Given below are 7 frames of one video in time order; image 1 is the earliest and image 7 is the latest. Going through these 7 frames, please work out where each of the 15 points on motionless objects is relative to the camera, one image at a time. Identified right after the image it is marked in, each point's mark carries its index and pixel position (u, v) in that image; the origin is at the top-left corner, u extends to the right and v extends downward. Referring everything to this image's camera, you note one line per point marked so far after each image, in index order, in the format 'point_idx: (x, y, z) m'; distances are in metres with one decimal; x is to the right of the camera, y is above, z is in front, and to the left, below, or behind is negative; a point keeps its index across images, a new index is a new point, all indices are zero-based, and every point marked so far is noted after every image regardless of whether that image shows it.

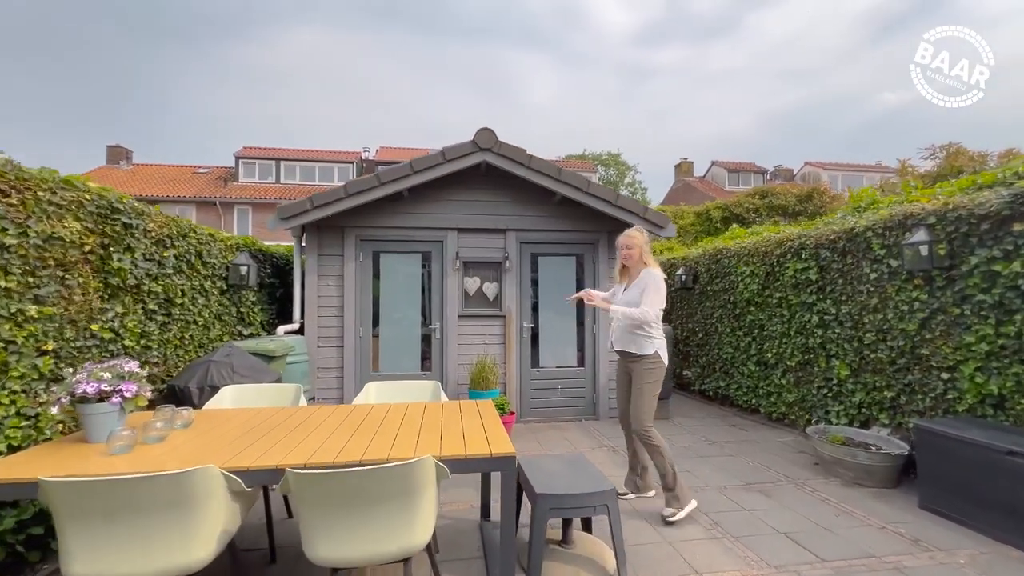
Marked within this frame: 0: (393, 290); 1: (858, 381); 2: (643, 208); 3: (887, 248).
0: (-1.3, 0.0, +5.1) m
1: (+3.0, -0.8, +3.9) m
2: (+1.4, +0.9, +4.9) m
3: (+3.0, +0.3, +3.6) m
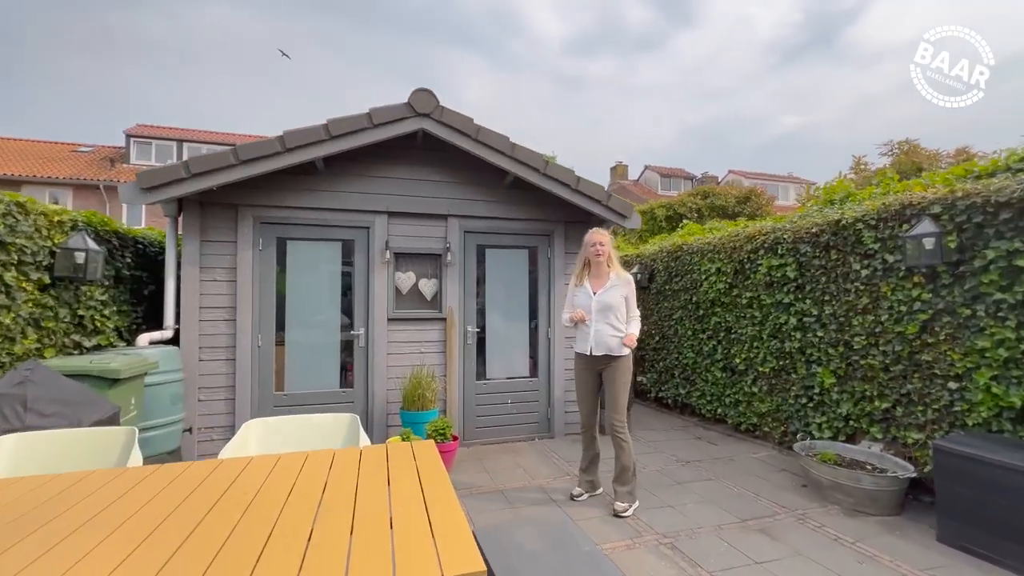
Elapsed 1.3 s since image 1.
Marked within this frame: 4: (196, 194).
0: (-1.9, 0.0, +4.0) m
1: (+2.6, -0.8, +3.5) m
2: (+0.9, +0.9, +4.3) m
3: (+2.6, +0.3, +3.2) m
4: (-2.6, +0.8, +3.7) m
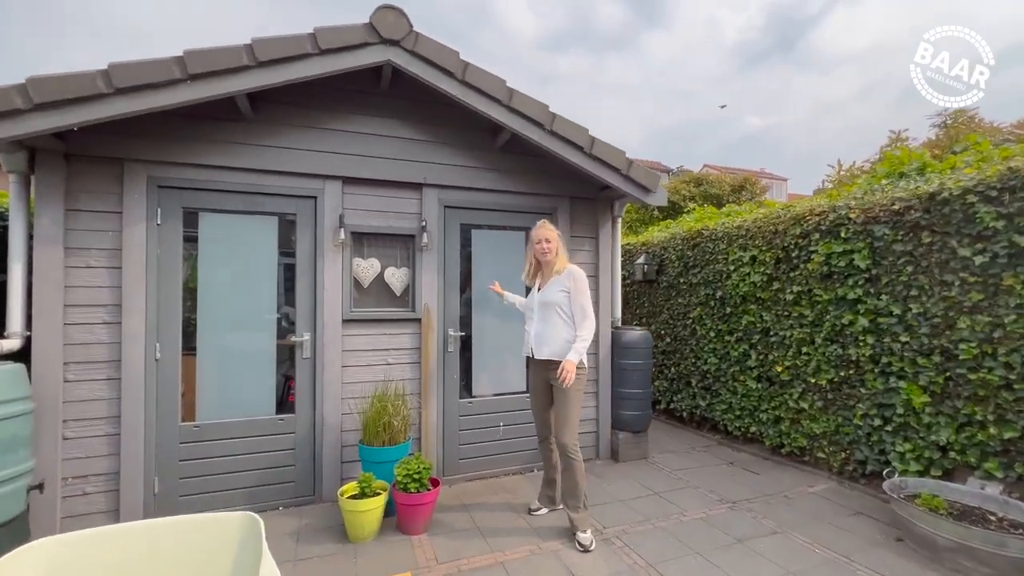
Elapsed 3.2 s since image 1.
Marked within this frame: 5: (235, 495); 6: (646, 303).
0: (-1.9, +0.1, +2.9) m
1: (+2.6, -0.7, +2.7) m
2: (+0.9, +1.0, +3.4) m
3: (+2.7, +0.4, +2.4) m
4: (-2.6, +0.8, +2.5) m
5: (-1.8, -1.3, +2.9) m
6: (+1.6, -0.2, +5.4) m
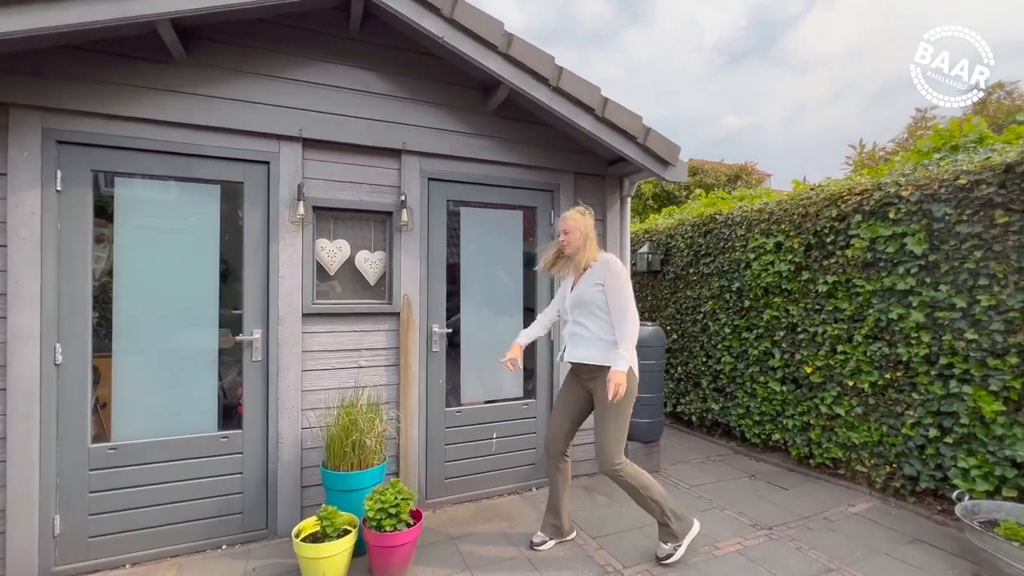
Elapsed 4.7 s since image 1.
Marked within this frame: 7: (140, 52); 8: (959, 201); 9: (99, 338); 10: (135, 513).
0: (-1.9, +0.1, +2.3) m
1: (+2.6, -0.7, +2.3) m
2: (+0.8, +1.0, +2.9) m
3: (+2.7, +0.4, +2.0) m
4: (-2.5, +0.9, +1.9) m
5: (-1.8, -1.3, +2.3) m
6: (+1.5, -0.1, +4.9) m
7: (-1.9, +1.2, +2.3) m
8: (+2.5, +0.5, +2.5) m
9: (-2.1, -0.3, +2.3) m
10: (-1.9, -1.1, +2.3) m
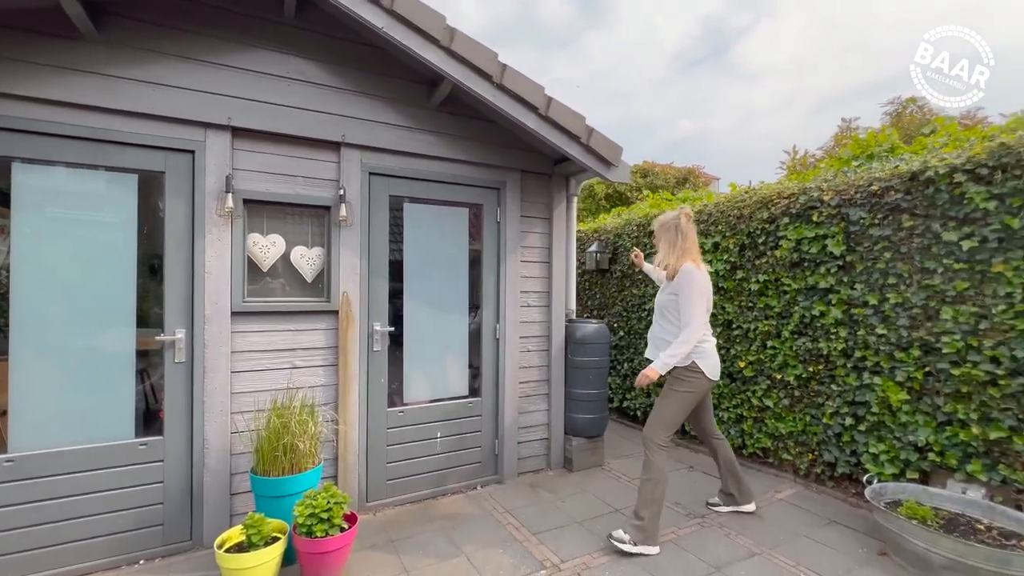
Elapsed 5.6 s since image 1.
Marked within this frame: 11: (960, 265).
0: (-2.2, +0.2, +2.2) m
1: (+2.3, -0.7, +2.5) m
2: (+0.5, +1.0, +2.9) m
3: (+2.4, +0.4, +2.2) m
4: (-2.8, +0.9, +1.6) m
5: (-2.1, -1.3, +2.2) m
6: (+1.0, -0.1, +5.0) m
7: (-2.2, +1.2, +2.1) m
8: (+2.1, +0.5, +2.7) m
9: (-2.4, -0.2, +2.1) m
10: (-2.2, -1.1, +2.1) m
11: (+2.3, +0.1, +2.3) m
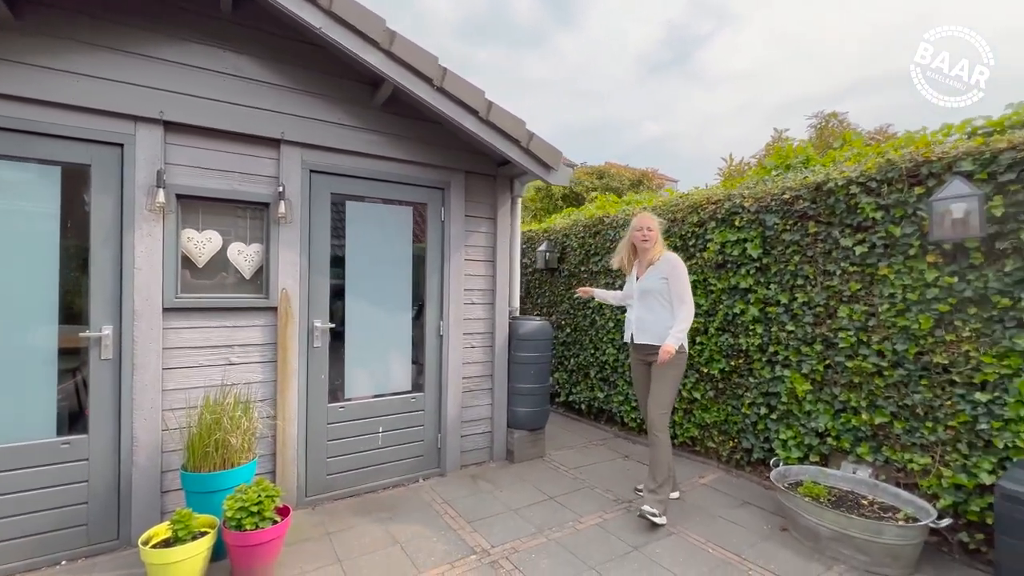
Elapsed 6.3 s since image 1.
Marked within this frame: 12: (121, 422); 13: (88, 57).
0: (-2.5, +0.2, +2.1) m
1: (+1.9, -0.7, +2.8) m
2: (+0.1, +1.1, +3.0) m
3: (+2.1, +0.4, +2.5) m
4: (-3.1, +0.9, +1.5) m
5: (-2.4, -1.2, +2.1) m
6: (+0.4, 0.0, +5.2) m
7: (-2.5, +1.2, +2.0) m
8: (+1.8, +0.5, +2.9) m
9: (-2.7, -0.2, +2.0) m
10: (-2.5, -1.1, +2.0) m
11: (+2.0, +0.1, +2.6) m
12: (-2.0, -0.7, +2.3) m
13: (-2.1, +1.2, +2.2) m
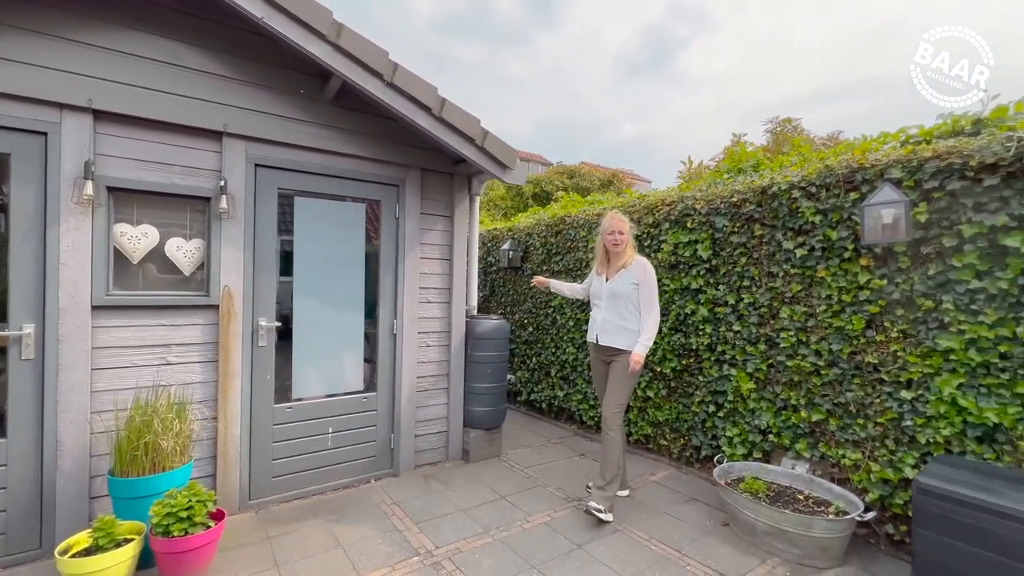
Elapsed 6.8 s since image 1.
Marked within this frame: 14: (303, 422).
0: (-2.8, +0.2, +1.9) m
1: (+1.6, -0.7, +2.8) m
2: (-0.2, +1.1, +3.0) m
3: (+1.8, +0.4, +2.6) m
4: (-3.3, +1.0, +1.3) m
5: (-2.7, -1.2, +2.0) m
6: (0.0, 0.0, +5.2) m
7: (-2.7, +1.2, +1.8) m
8: (+1.5, +0.5, +3.0) m
9: (-3.0, -0.2, +1.8) m
10: (-2.8, -1.1, +1.9) m
11: (+1.7, +0.1, +2.7) m
12: (-2.3, -0.7, +2.2) m
13: (-2.4, +1.2, +2.1) m
14: (-1.4, -0.9, +2.9) m
